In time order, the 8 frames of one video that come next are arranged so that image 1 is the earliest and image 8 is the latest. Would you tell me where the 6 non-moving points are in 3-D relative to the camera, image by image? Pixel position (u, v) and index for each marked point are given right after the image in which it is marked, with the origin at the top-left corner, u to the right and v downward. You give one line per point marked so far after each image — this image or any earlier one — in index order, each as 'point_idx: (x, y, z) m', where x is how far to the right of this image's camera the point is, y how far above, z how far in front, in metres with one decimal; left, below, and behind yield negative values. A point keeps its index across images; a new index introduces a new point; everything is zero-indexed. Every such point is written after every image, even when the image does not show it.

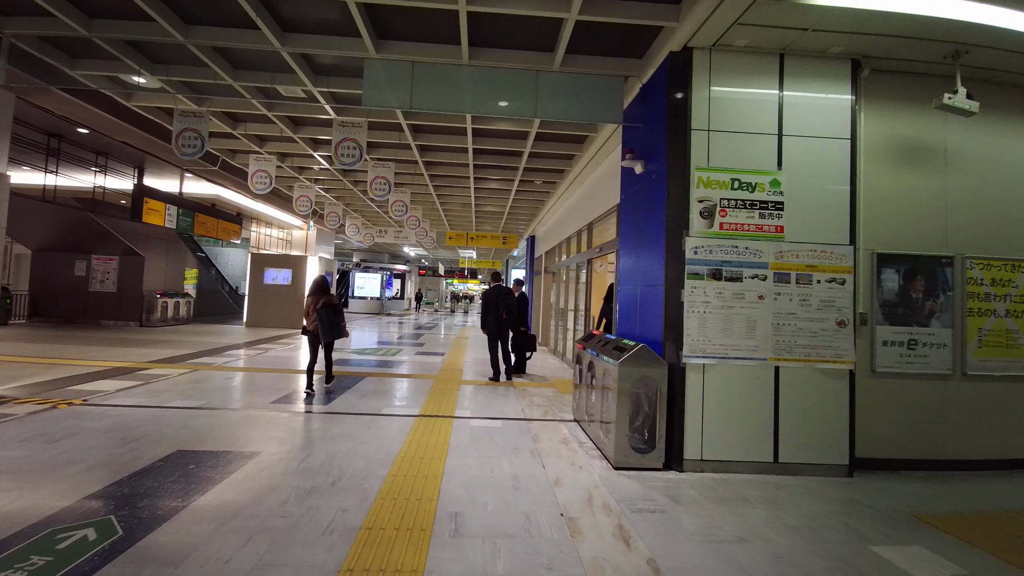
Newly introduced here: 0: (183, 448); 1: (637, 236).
0: (-2.4, -1.2, +3.6) m
1: (+1.1, +0.5, +4.3) m
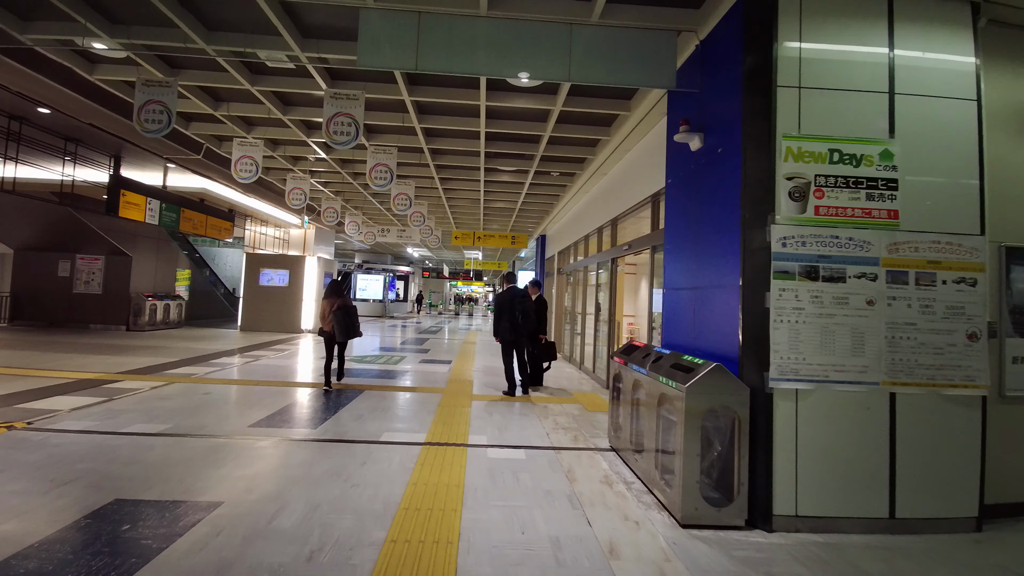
0: (-2.2, -1.2, +2.8) m
1: (+1.3, +0.4, +3.5) m
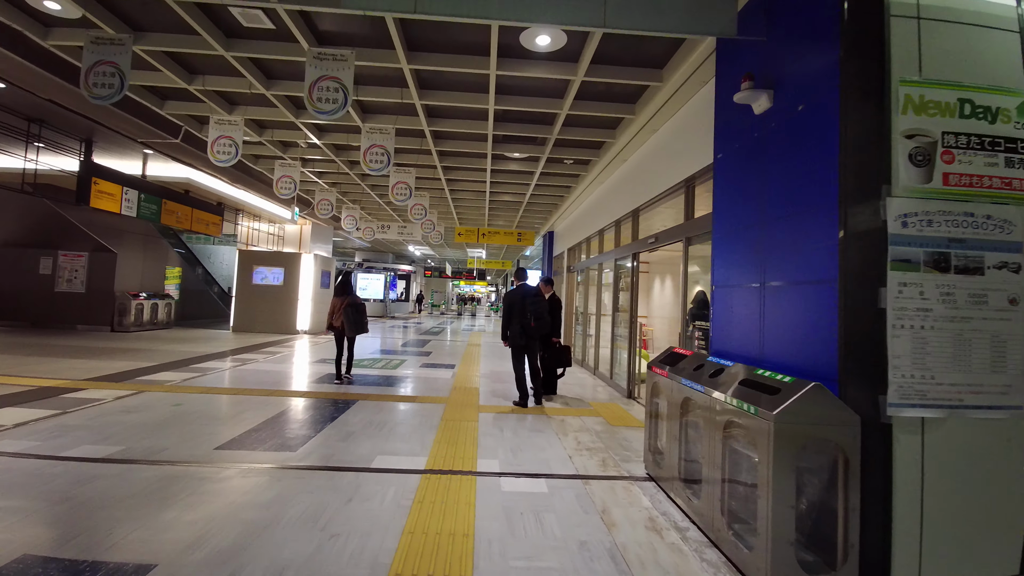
0: (-2.1, -1.2, +2.2) m
1: (+1.4, +0.5, +2.9) m
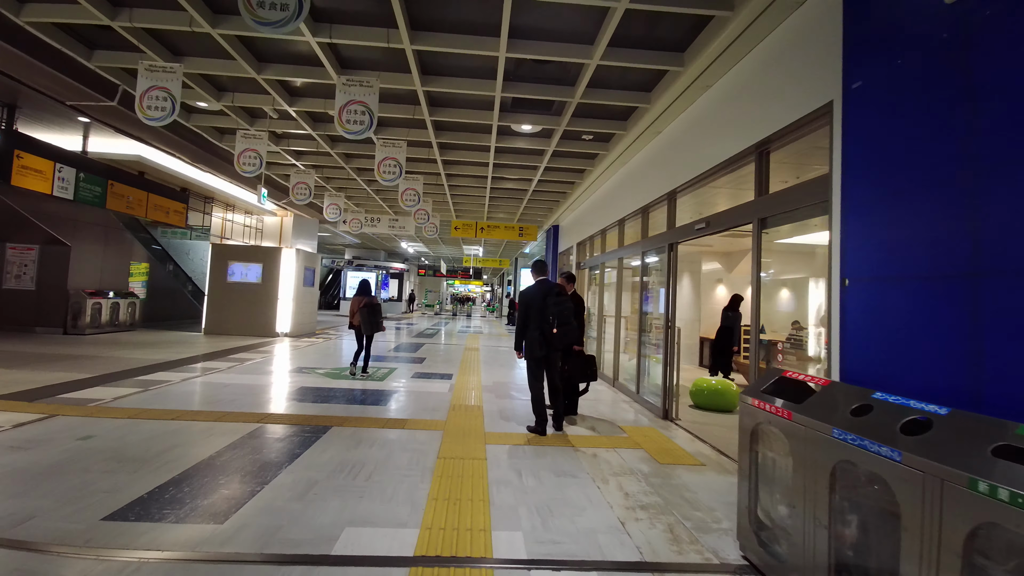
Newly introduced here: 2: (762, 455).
0: (-2.0, -1.1, +1.1) m
1: (+1.6, +0.5, +1.8) m
2: (+1.1, -0.7, +2.2) m
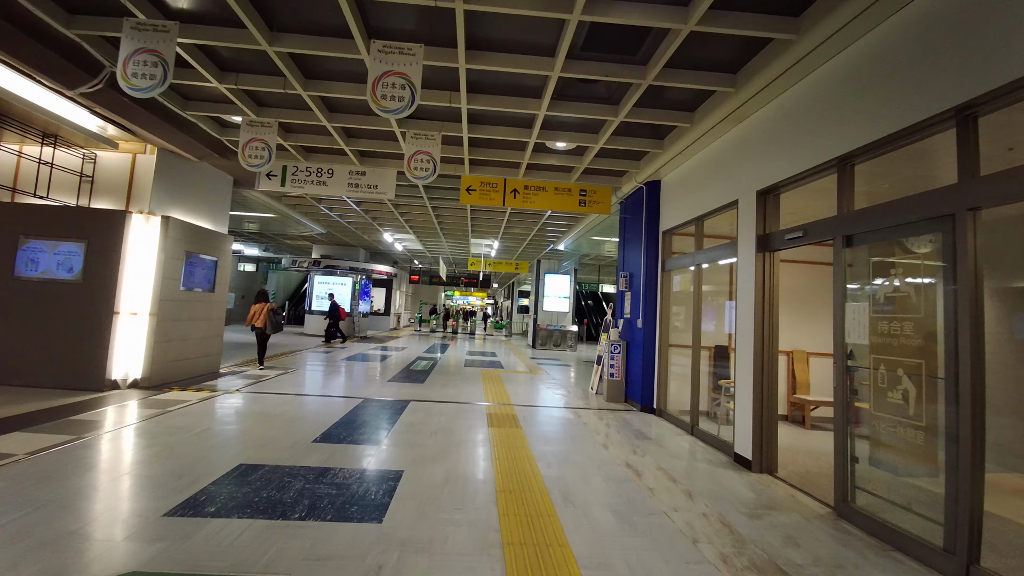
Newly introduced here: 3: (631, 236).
0: (-1.5, -1.1, +0.2) m
1: (+2.0, +0.4, +1.0) m
2: (+1.6, -0.8, +1.3) m
3: (+1.7, +0.7, +7.0) m
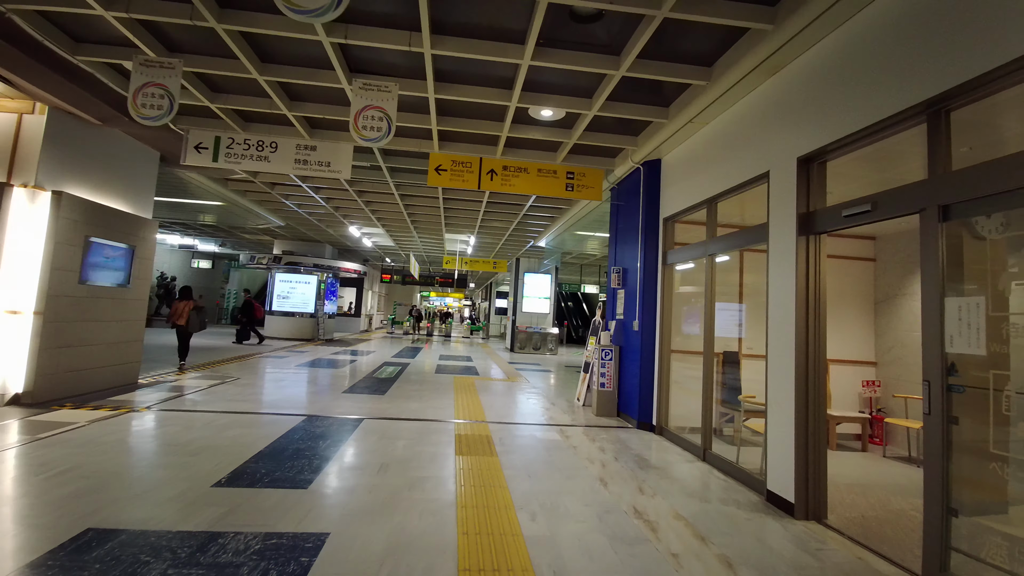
0: (-1.5, -1.1, -0.8) m
1: (+2.0, +0.5, +0.2) m
2: (+1.5, -0.8, +0.5) m
3: (+1.4, +0.8, +6.1) m
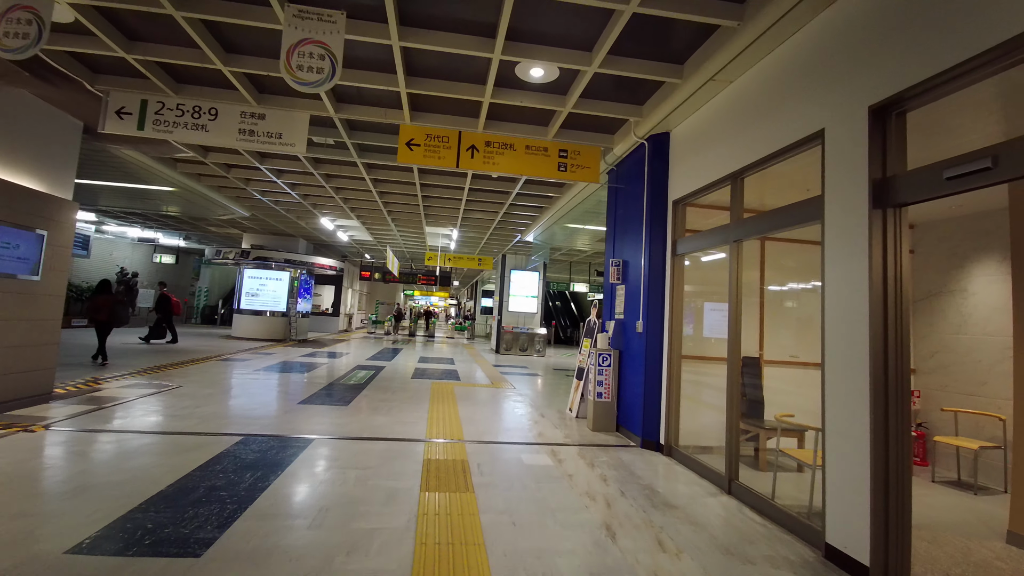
0: (-1.5, -1.0, -1.6) m
1: (+2.0, +0.5, -0.6) m
2: (+1.5, -0.7, -0.3) m
3: (+1.2, +0.8, +5.3) m
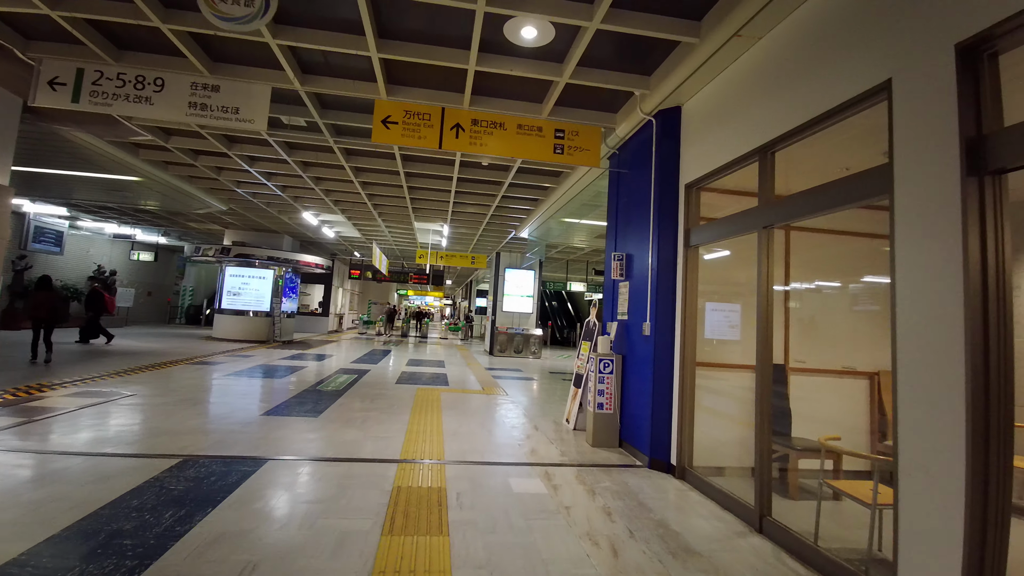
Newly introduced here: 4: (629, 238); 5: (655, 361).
0: (-1.5, -1.0, -2.2) m
1: (+1.9, +0.5, -1.1) m
2: (+1.4, -0.7, -0.9) m
3: (+1.1, +0.9, +4.8) m
4: (+1.1, +0.5, +4.7) m
5: (+1.2, -0.6, +4.0) m
